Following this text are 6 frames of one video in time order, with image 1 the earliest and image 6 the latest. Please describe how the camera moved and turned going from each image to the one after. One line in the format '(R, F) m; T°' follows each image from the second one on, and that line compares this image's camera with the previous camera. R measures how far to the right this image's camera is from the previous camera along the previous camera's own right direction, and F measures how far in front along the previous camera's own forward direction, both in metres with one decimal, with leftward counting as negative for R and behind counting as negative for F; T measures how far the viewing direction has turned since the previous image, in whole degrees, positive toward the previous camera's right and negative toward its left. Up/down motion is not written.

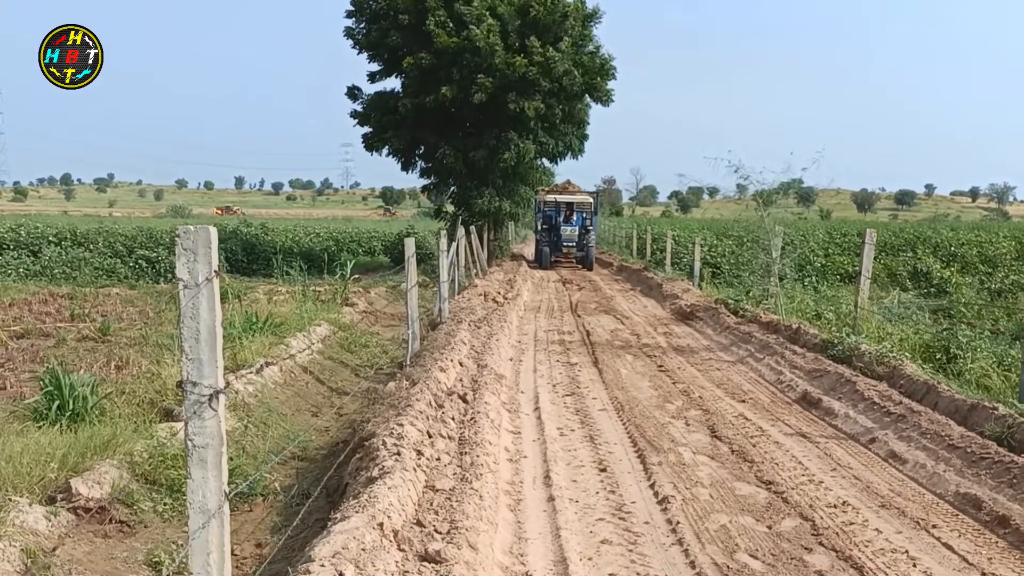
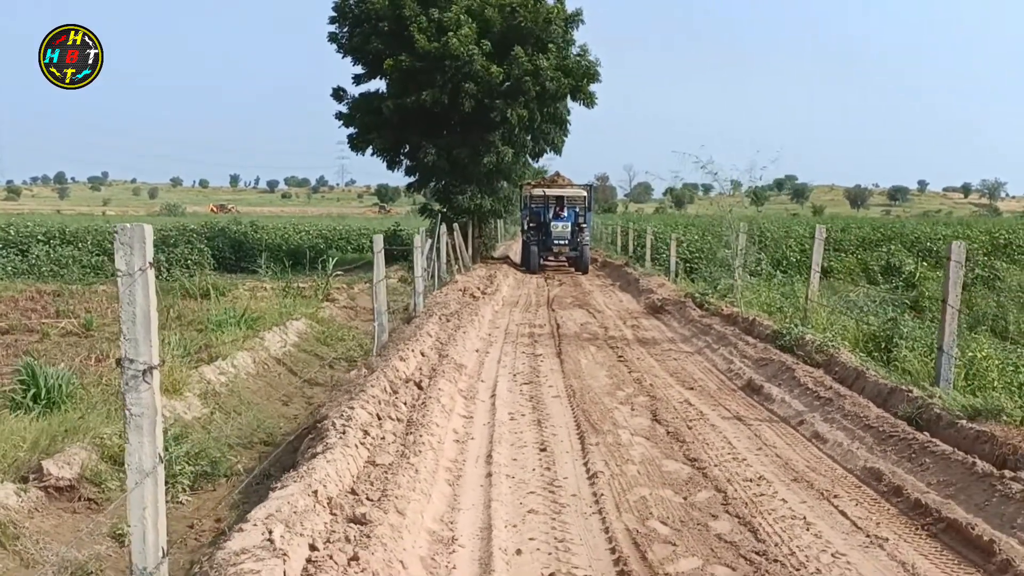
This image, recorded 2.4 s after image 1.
(+0.4, -0.5) m; 0°
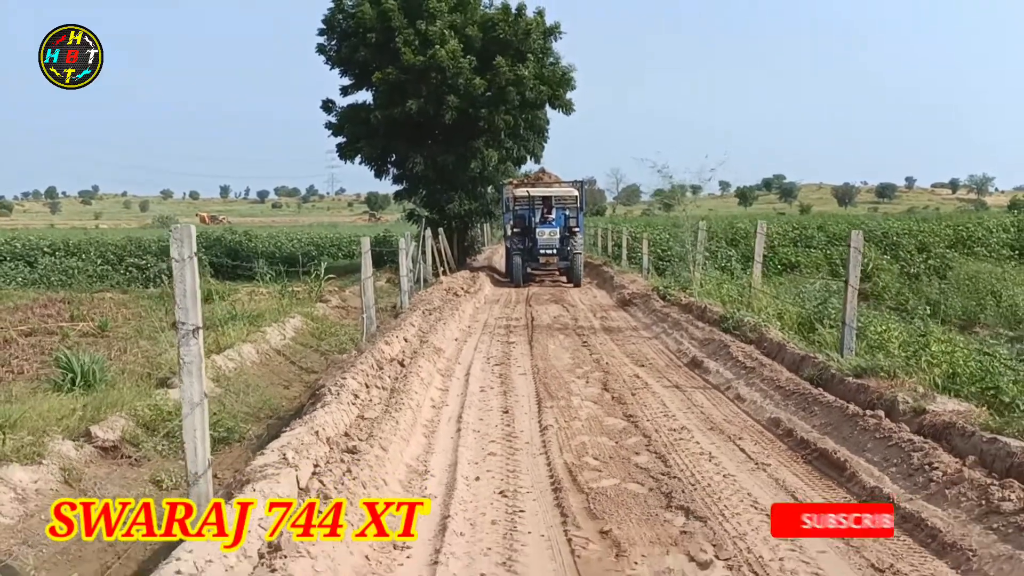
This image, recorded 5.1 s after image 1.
(+0.3, -1.4) m; +1°
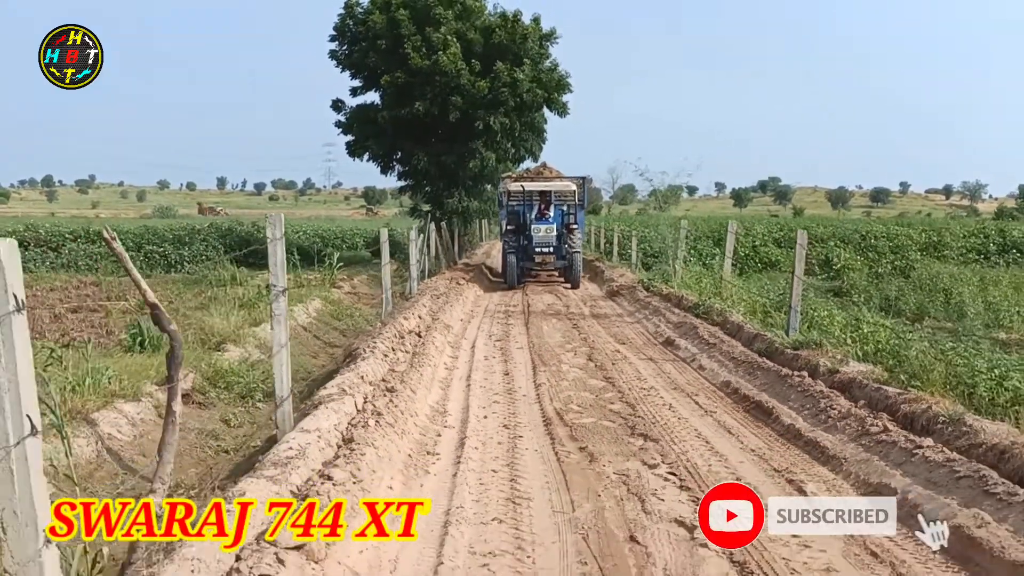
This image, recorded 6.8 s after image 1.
(-0.1, -1.8) m; 0°
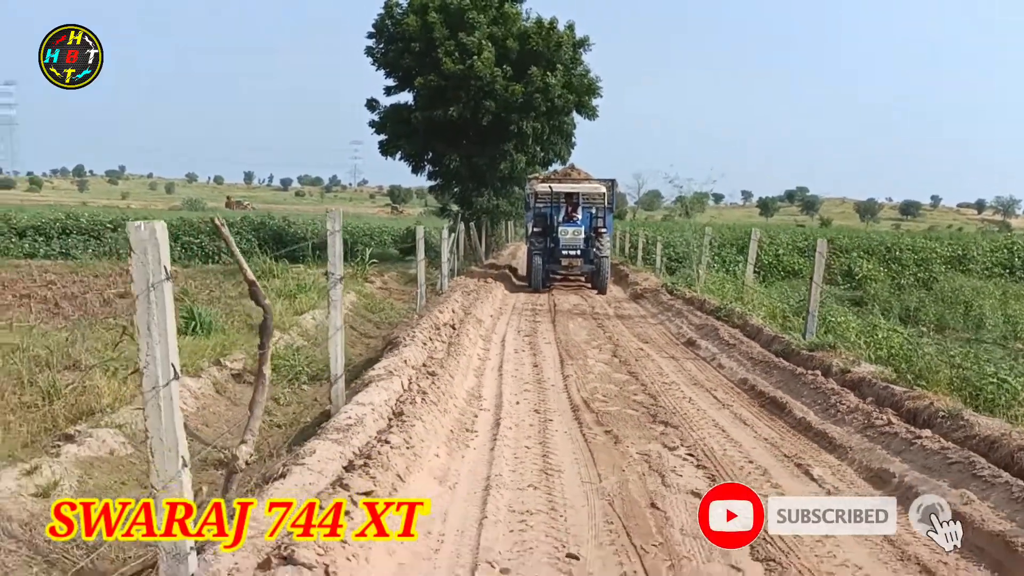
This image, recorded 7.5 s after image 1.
(-0.1, -0.6) m; -2°
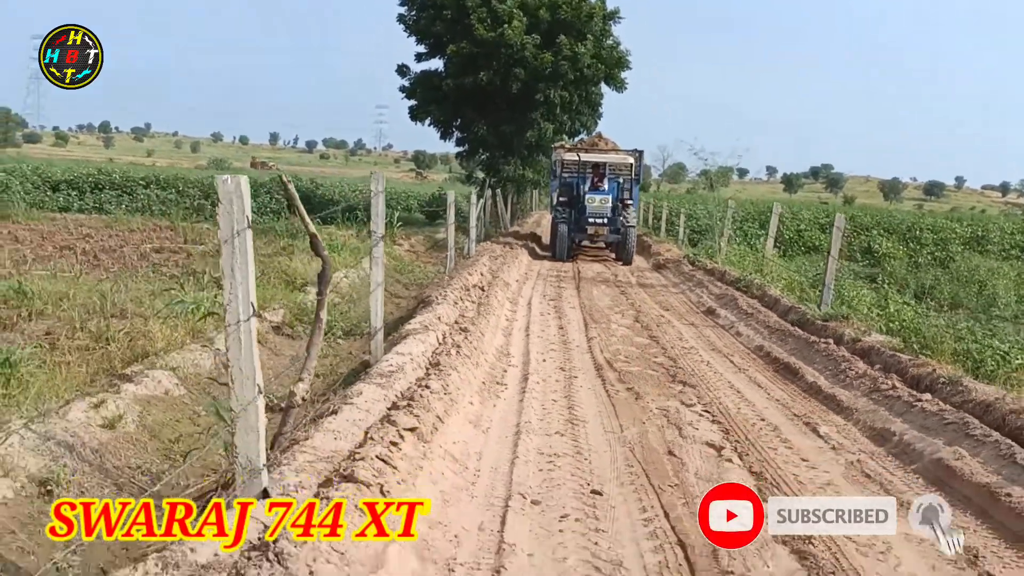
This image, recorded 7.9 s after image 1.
(-0.1, -0.4) m; -1°
